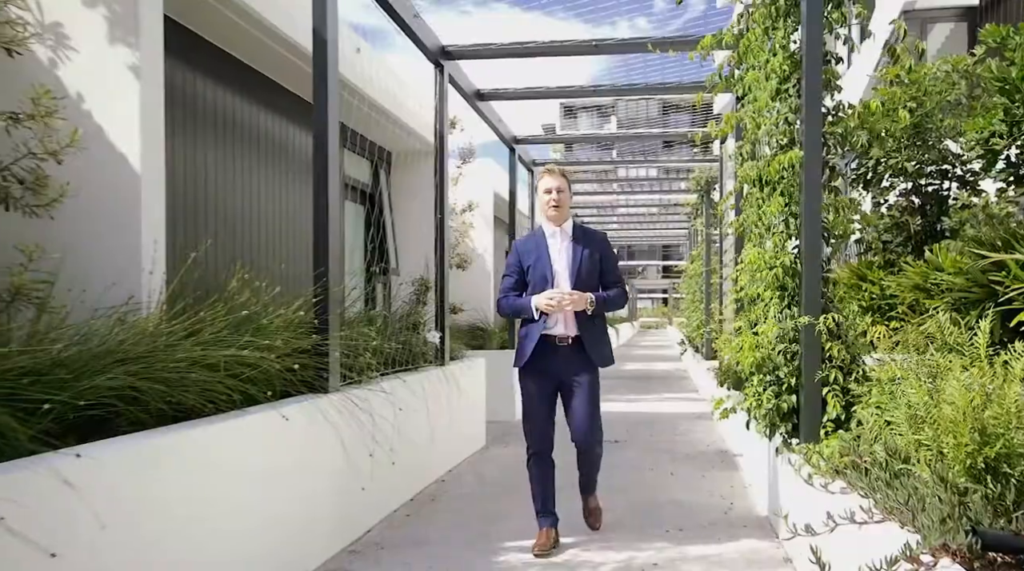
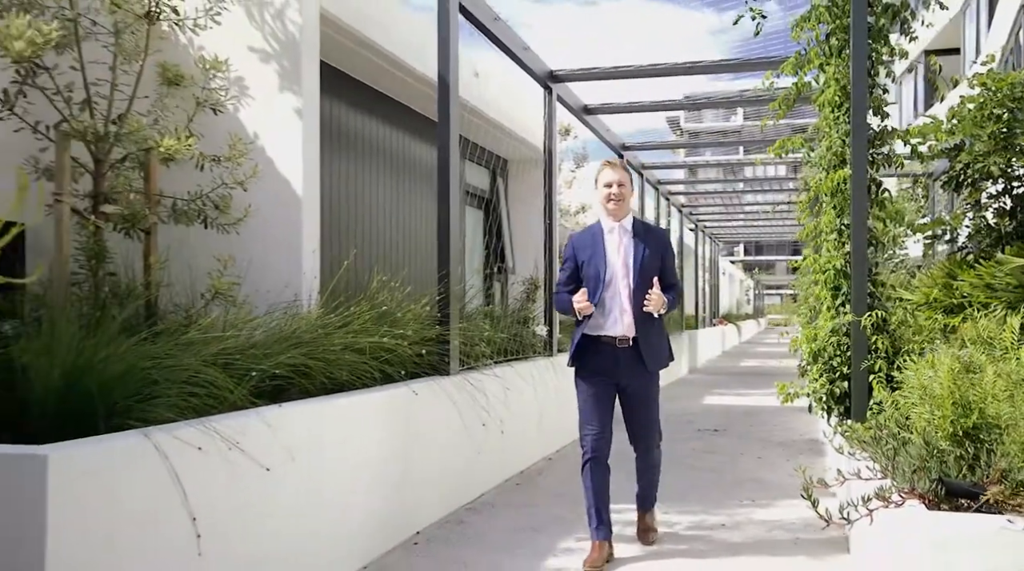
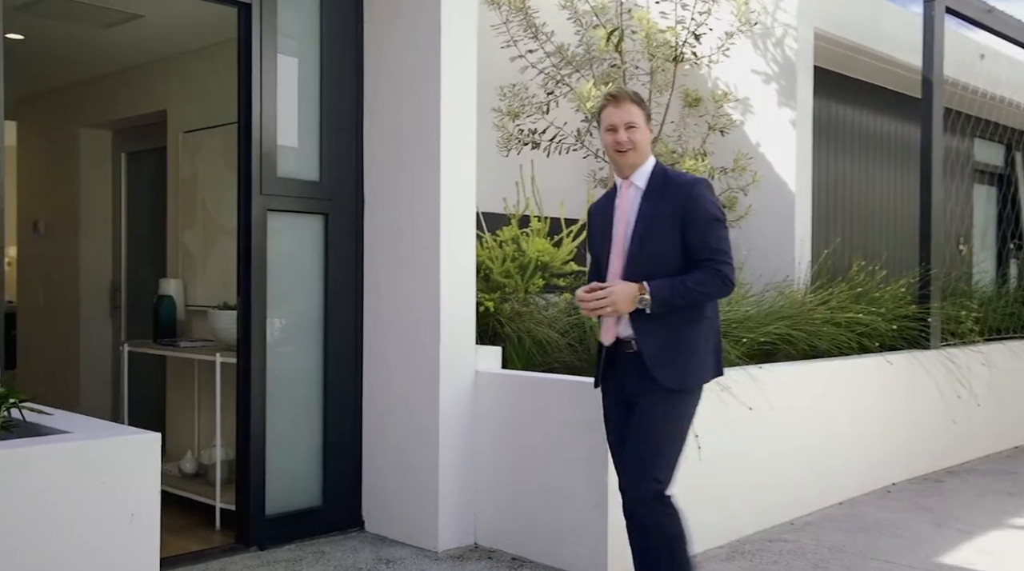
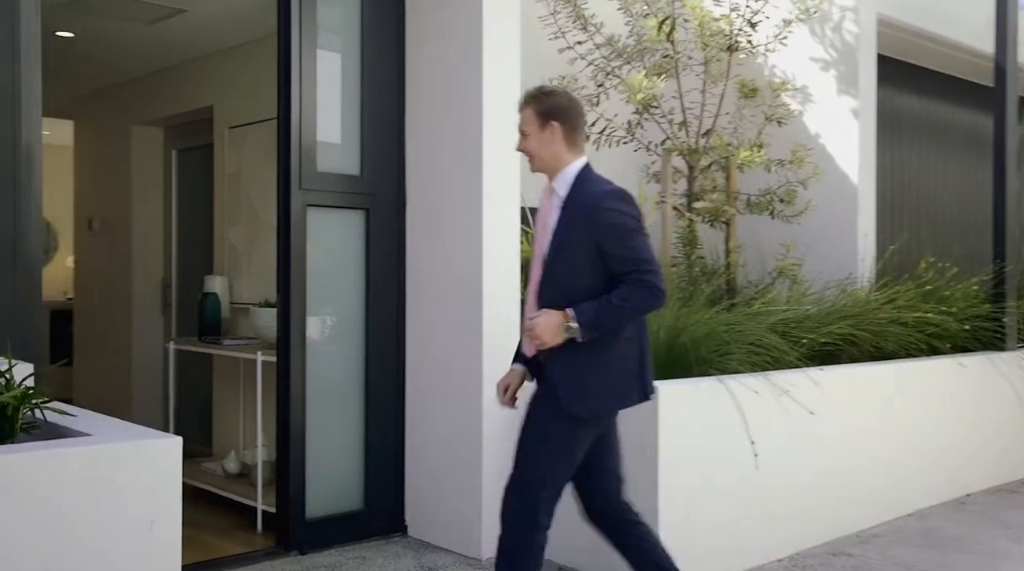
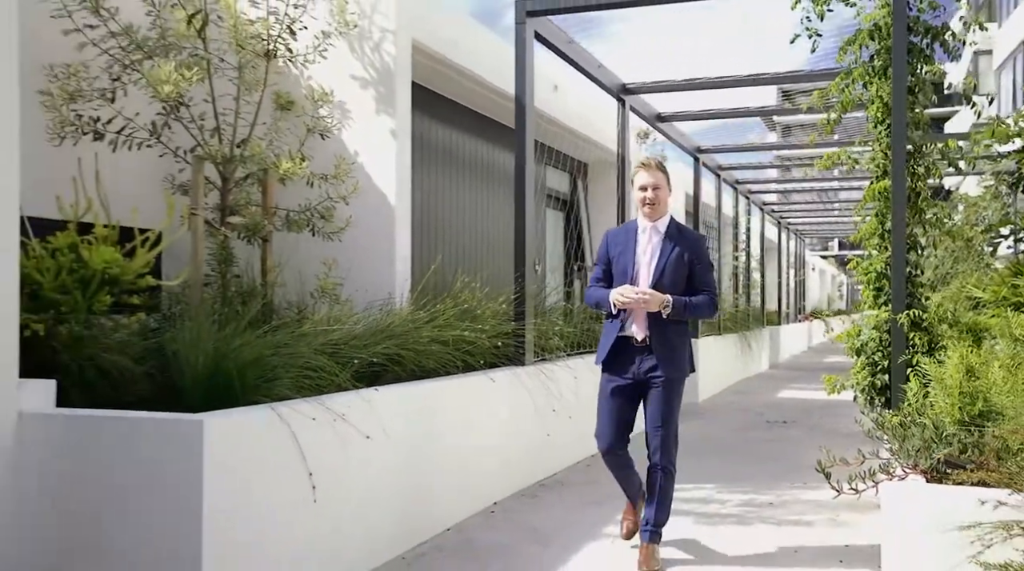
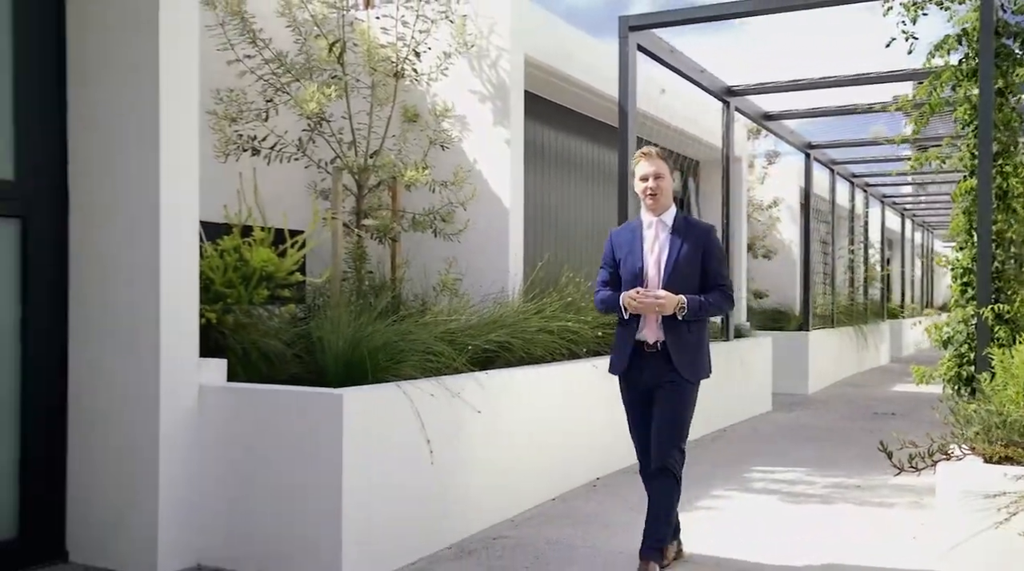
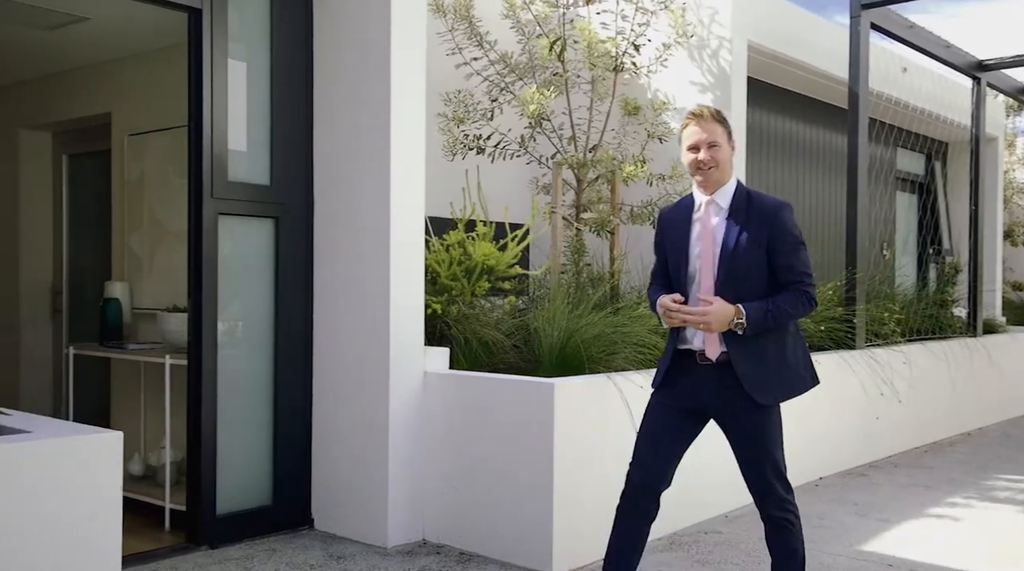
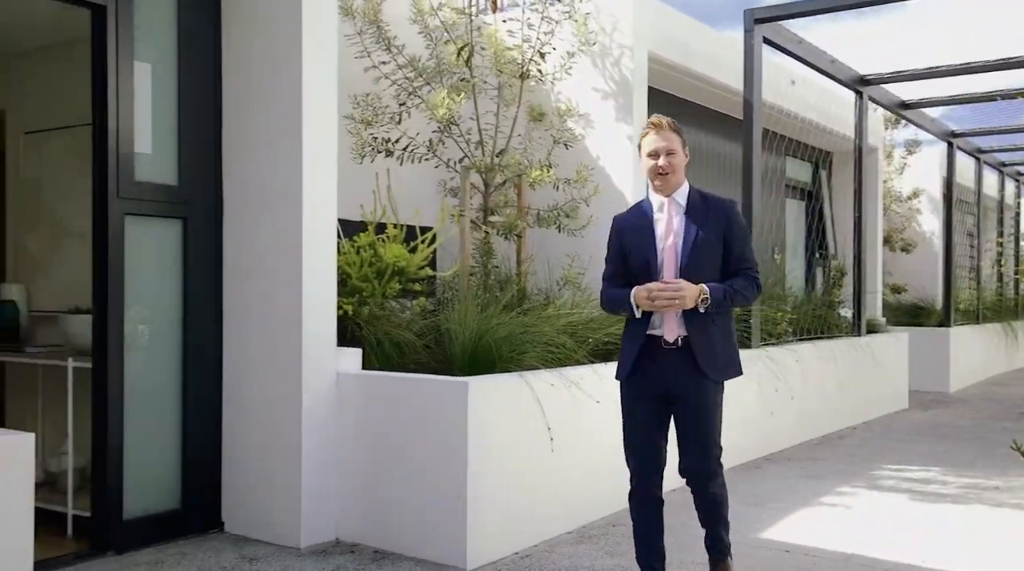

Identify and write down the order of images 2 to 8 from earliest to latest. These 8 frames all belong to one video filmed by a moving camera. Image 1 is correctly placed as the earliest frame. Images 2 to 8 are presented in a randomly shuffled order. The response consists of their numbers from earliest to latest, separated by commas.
2, 5, 6, 8, 7, 3, 4
